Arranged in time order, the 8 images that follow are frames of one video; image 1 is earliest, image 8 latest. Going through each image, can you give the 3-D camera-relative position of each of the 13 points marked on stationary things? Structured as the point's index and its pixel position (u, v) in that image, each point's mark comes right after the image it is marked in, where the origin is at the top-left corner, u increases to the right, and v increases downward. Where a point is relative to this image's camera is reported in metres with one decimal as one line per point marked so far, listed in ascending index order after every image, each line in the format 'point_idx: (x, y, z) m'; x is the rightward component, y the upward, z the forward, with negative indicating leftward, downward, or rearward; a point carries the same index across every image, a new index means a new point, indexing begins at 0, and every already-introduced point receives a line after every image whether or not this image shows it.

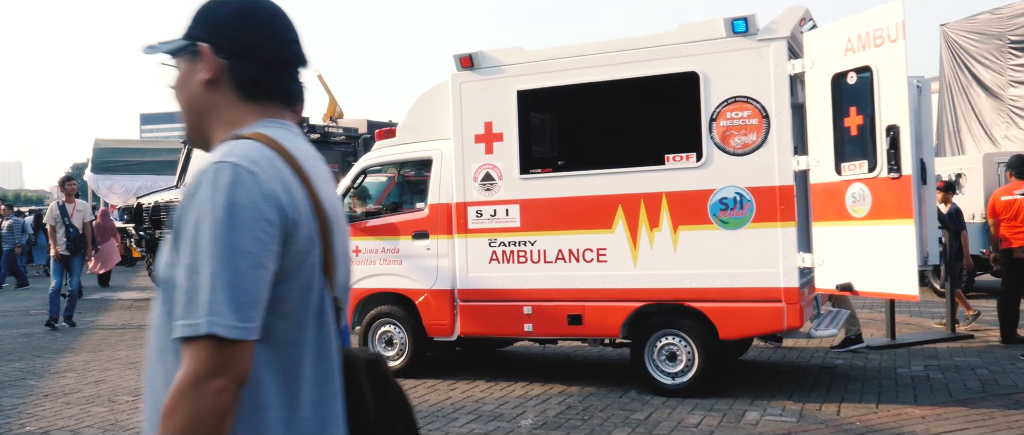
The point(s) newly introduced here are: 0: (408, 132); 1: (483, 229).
0: (-1.0, +0.8, +8.2) m
1: (-0.3, -0.1, +7.6) m
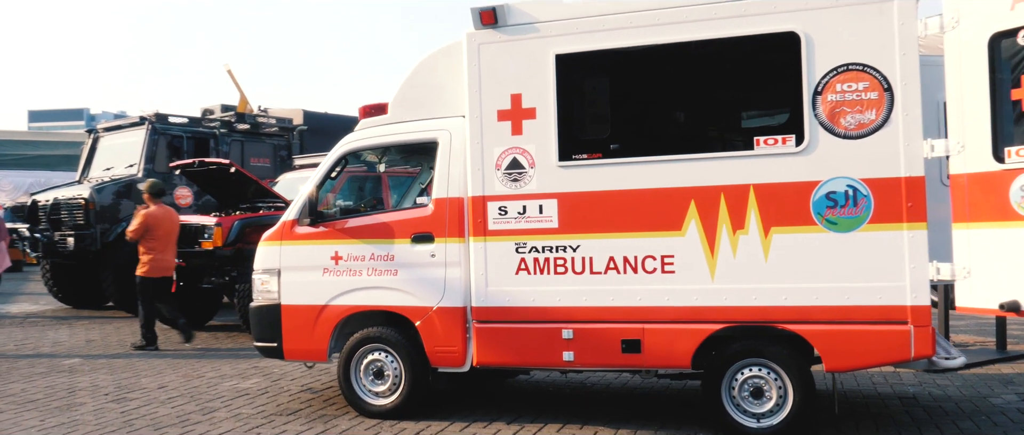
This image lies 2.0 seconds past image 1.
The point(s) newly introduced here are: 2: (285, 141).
0: (-0.8, +0.8, +6.5) m
1: (0.0, -0.1, +6.0) m
2: (-4.3, +1.4, +16.1) m
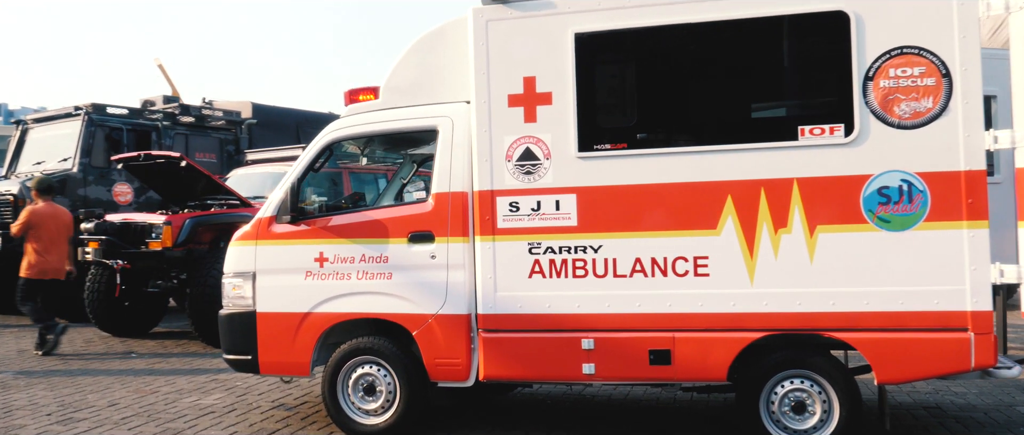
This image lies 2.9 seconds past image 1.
0: (-0.8, +0.9, +5.8) m
1: (0.0, -0.1, +5.3) m
2: (-4.9, +1.4, +15.2) m
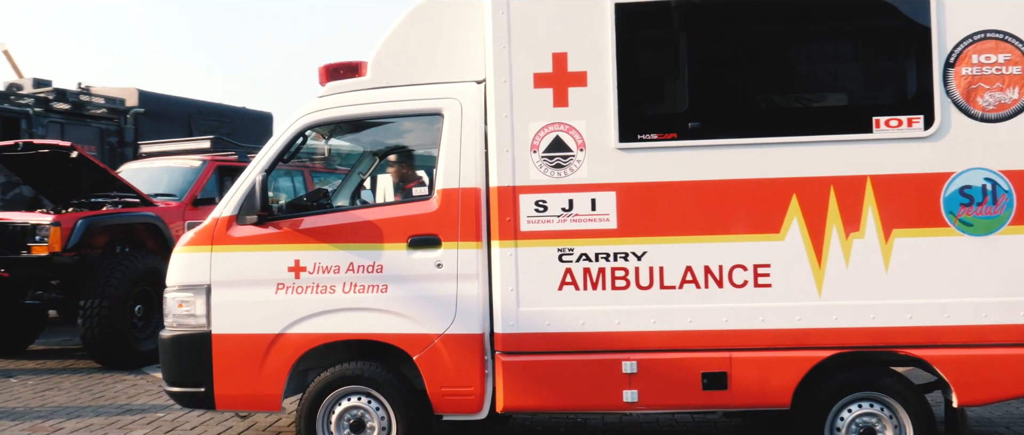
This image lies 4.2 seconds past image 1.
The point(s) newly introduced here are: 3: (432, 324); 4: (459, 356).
0: (-0.7, +0.9, +4.9) m
1: (+0.2, -0.1, +4.5) m
2: (-6.2, +1.4, +13.5) m
3: (-0.4, -0.6, +4.6) m
4: (-0.3, -0.7, +4.6) m
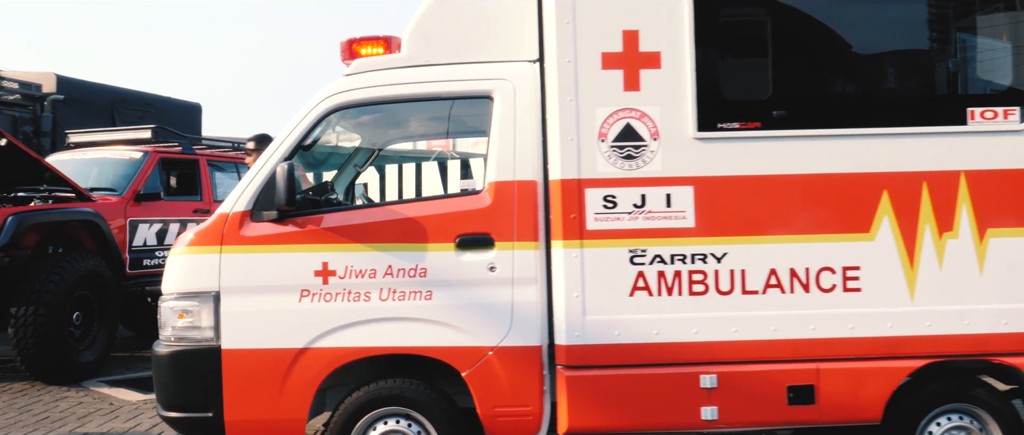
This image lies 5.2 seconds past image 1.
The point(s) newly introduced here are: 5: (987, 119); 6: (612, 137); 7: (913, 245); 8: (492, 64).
0: (-0.4, +0.9, +4.3) m
1: (+0.5, -0.1, +4.0) m
2: (-6.8, +1.5, +12.3) m
3: (-0.1, -0.6, +4.1) m
4: (0.0, -0.7, +4.1) m
5: (+2.2, +0.5, +4.1) m
6: (+0.5, +0.4, +4.0) m
7: (+1.9, -0.1, +4.0) m
8: (-0.1, +0.8, +4.3) m
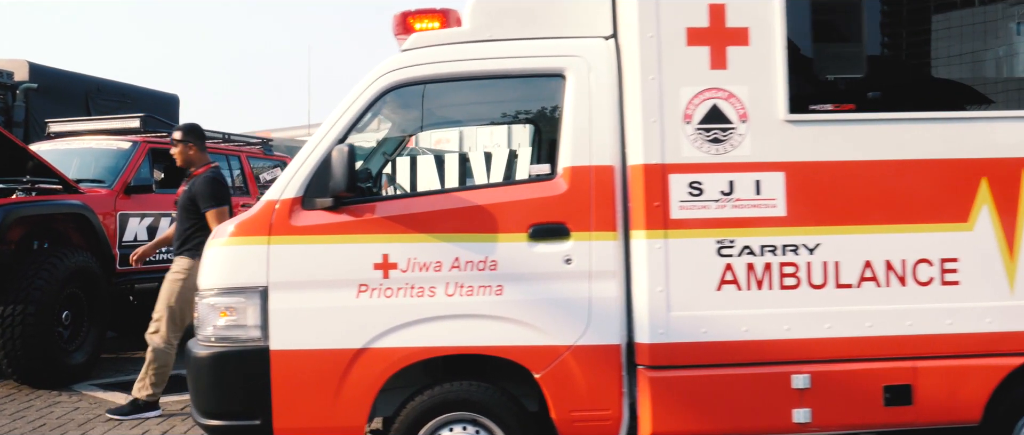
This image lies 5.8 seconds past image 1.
0: (-0.1, +0.9, +4.0) m
1: (+0.8, 0.0, +3.7) m
2: (-6.9, +1.6, +11.6) m
3: (+0.2, -0.5, +3.7) m
4: (+0.4, -0.7, +3.8) m
5: (+2.6, +0.5, +3.8) m
6: (+0.8, +0.4, +3.8) m
7: (+2.2, -0.1, +3.8) m
8: (+0.2, +0.8, +3.9) m
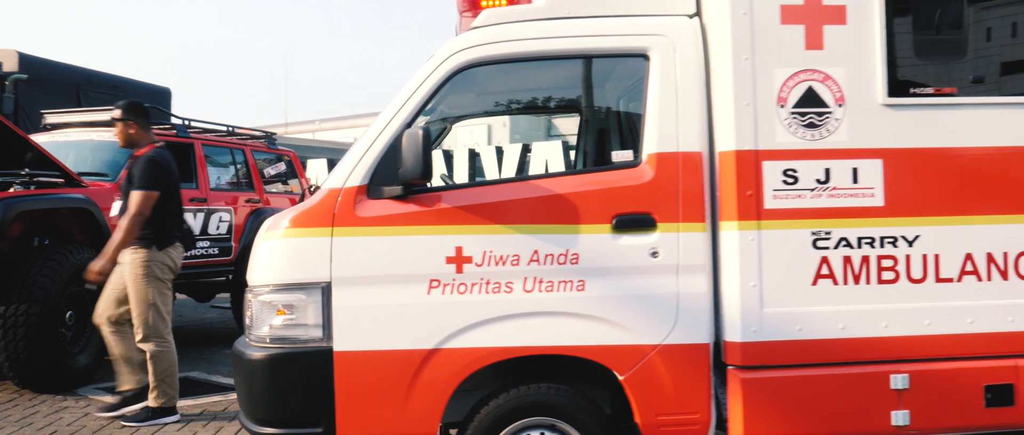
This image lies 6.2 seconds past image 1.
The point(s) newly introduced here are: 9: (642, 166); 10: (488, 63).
0: (+0.3, +1.0, +3.7) m
1: (+1.2, 0.0, +3.5) m
2: (-6.8, +1.6, +11.2) m
3: (+0.5, -0.5, +3.5) m
4: (+0.7, -0.6, +3.5) m
5: (+2.9, +0.6, +3.7) m
6: (+1.1, +0.5, +3.5) m
7: (+2.6, 0.0, +3.6) m
8: (+0.6, +0.9, +3.7) m
9: (+0.5, +0.2, +3.6) m
10: (-0.1, +0.7, +3.7) m
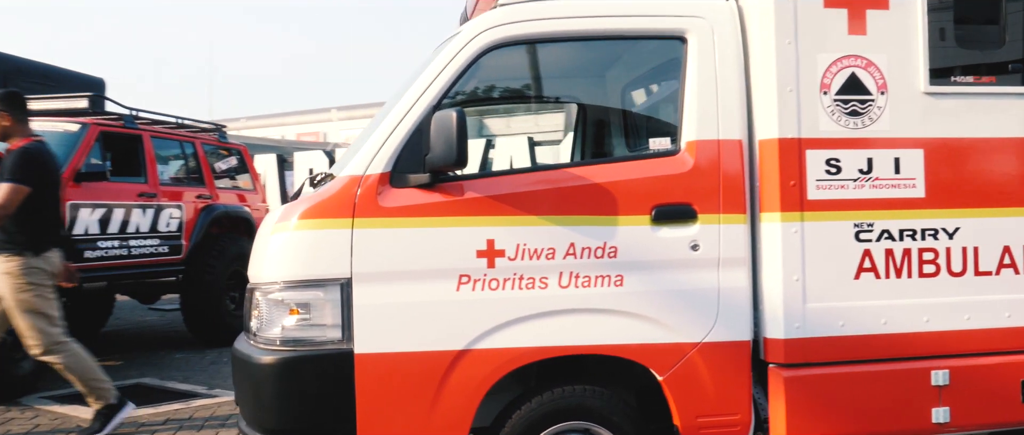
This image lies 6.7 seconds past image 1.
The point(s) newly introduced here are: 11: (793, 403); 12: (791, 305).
0: (+0.4, +1.0, +3.5) m
1: (+1.3, +0.1, +3.4) m
2: (-7.2, +1.6, +10.4) m
3: (+0.7, -0.4, +3.3) m
4: (+0.8, -0.6, +3.3) m
5: (+3.0, +0.6, +3.7) m
6: (+1.3, +0.5, +3.4) m
7: (+2.7, 0.0, +3.6) m
8: (+0.7, +0.9, +3.5) m
9: (+0.7, +0.3, +3.4) m
10: (0.0, +0.7, +3.4) m
11: (+1.1, -0.7, +3.3) m
12: (+1.1, -0.3, +3.3) m
